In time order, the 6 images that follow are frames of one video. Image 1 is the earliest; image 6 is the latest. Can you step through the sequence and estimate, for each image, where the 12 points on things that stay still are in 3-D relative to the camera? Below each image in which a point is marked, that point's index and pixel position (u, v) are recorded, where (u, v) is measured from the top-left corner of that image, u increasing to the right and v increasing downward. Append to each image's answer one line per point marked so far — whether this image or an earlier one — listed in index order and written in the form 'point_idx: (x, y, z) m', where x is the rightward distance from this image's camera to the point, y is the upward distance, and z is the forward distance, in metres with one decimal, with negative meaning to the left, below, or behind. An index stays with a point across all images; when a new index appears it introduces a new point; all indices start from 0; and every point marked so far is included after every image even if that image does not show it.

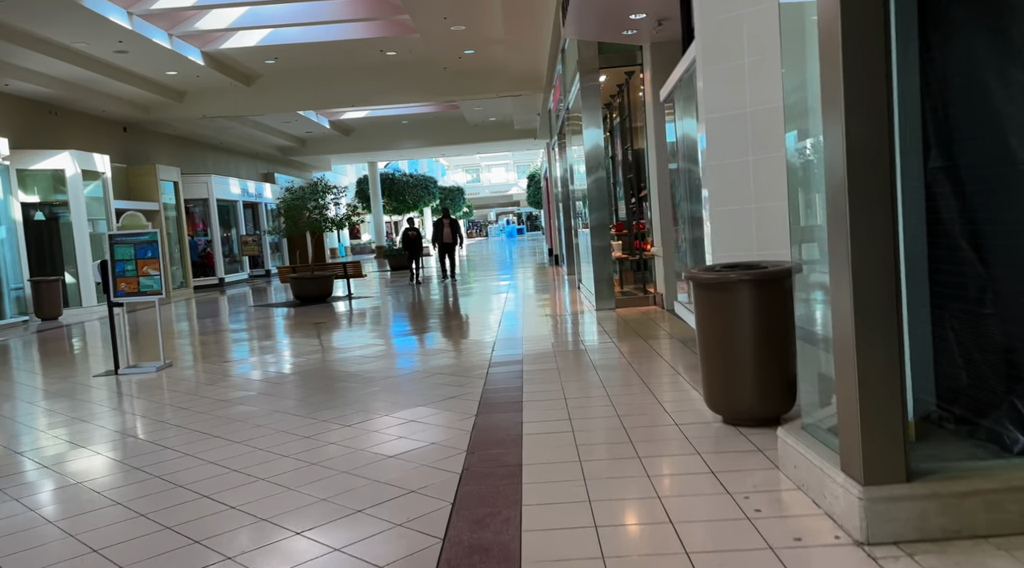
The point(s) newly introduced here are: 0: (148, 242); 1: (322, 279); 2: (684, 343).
0: (-3.3, +0.4, +7.0) m
1: (-3.4, +0.1, +13.9) m
2: (+1.5, -0.5, +7.1) m
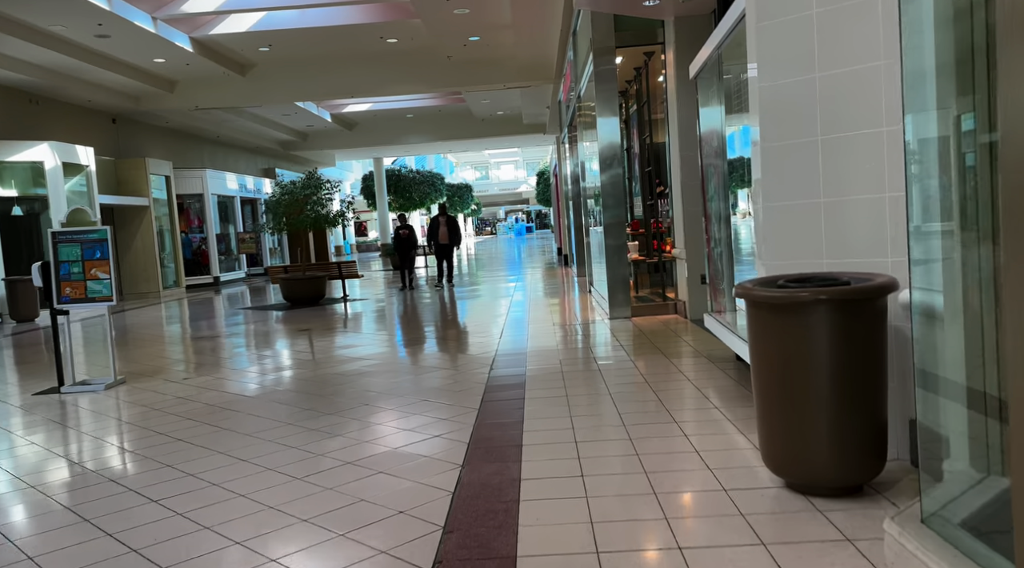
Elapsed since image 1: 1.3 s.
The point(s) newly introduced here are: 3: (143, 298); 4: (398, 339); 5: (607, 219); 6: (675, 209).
0: (-3.2, +0.3, +6.1) m
1: (-3.3, +0.1, +13.0) m
2: (+1.6, -0.6, +6.2) m
3: (-8.2, -0.3, +17.4) m
4: (-1.4, -0.6, +9.3) m
5: (+1.0, +0.7, +8.3) m
6: (+1.6, +0.7, +7.9) m
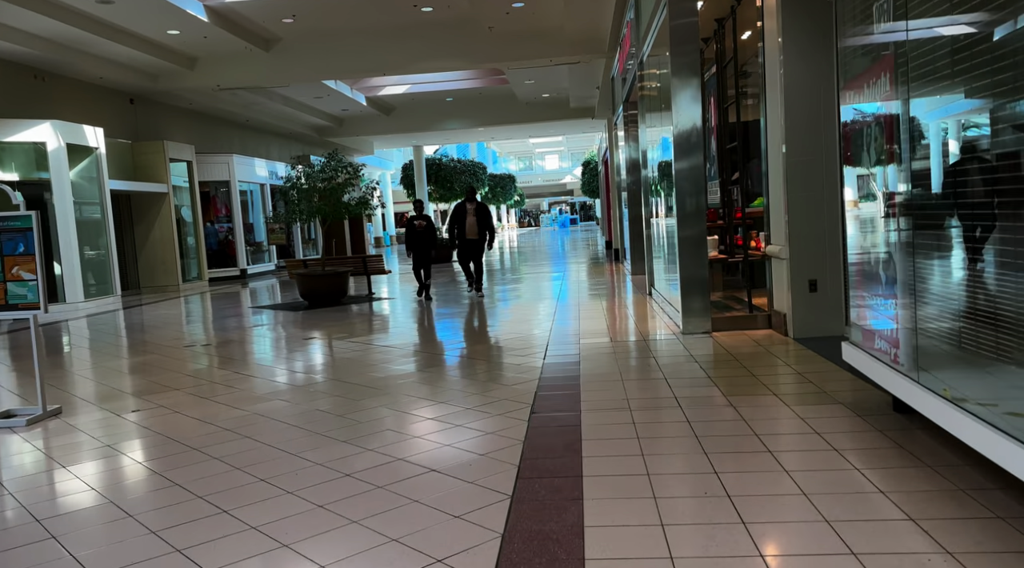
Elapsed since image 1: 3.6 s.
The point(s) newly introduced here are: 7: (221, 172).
0: (-2.9, +0.3, +4.7) m
1: (-2.6, +0.1, +11.6) m
2: (+1.8, -0.7, +4.5) m
3: (-7.3, -0.2, +16.2) m
4: (-0.9, -0.6, +7.8) m
5: (+1.4, +0.6, +6.6) m
6: (+2.0, +0.7, +6.2) m
7: (-7.1, +2.7, +19.1) m
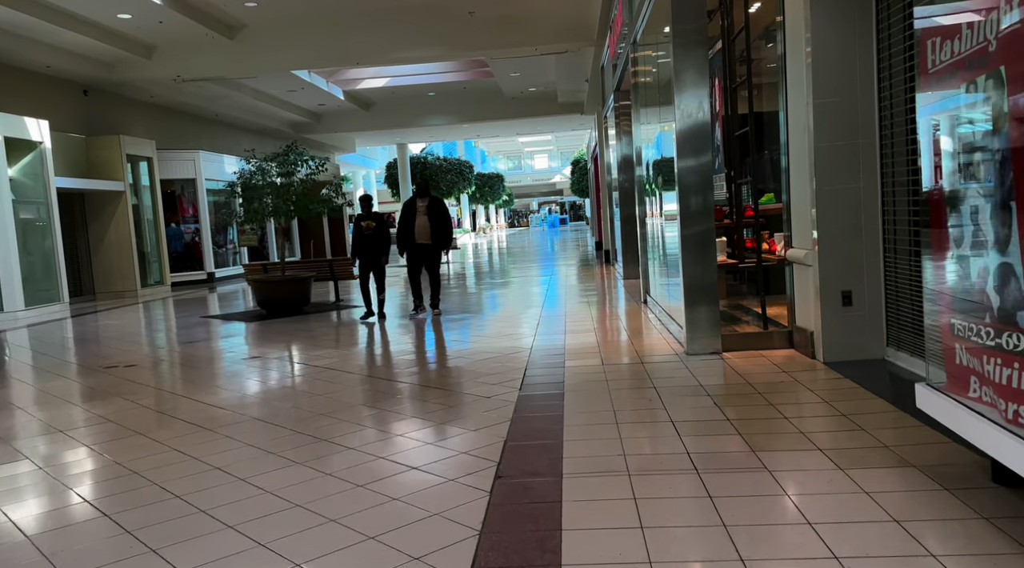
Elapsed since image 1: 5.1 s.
0: (-3.1, +0.2, +3.6) m
1: (-2.9, +0.1, +10.5) m
2: (+1.7, -0.7, +3.5) m
3: (-7.6, -0.3, +15.1) m
4: (-1.1, -0.7, +6.7) m
5: (+1.2, +0.6, +5.6) m
6: (+1.8, +0.6, +5.1) m
7: (-7.4, +2.6, +18.0) m
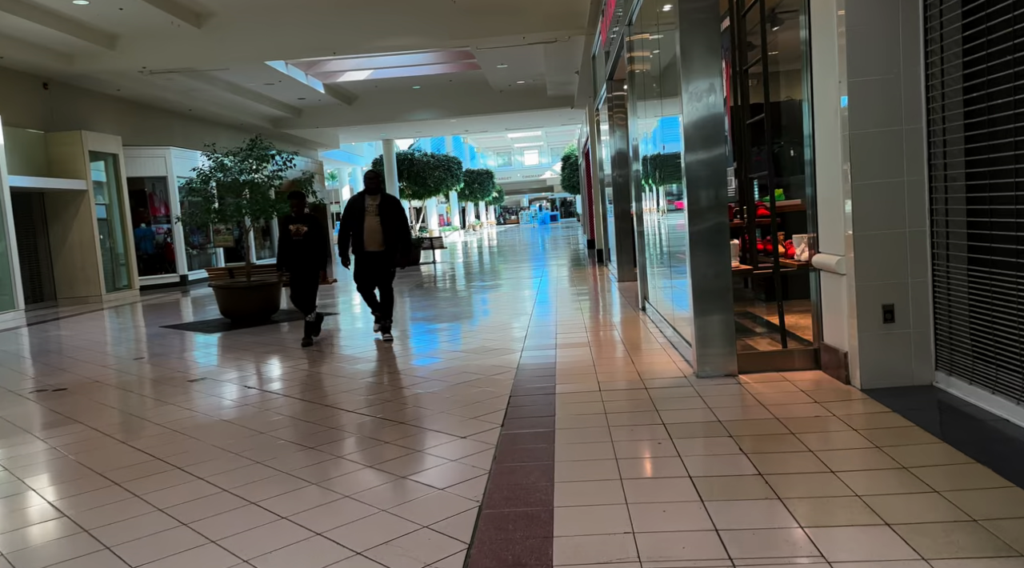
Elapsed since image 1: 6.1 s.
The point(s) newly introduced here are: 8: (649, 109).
0: (-3.2, +0.1, +2.8) m
1: (-3.1, 0.0, +9.7) m
2: (+1.6, -0.8, +2.7) m
3: (-7.8, -0.4, +14.3) m
4: (-1.2, -0.8, +5.9) m
5: (+1.1, +0.5, +4.8) m
6: (+1.7, +0.5, +4.4) m
7: (-7.7, +2.5, +17.1) m
8: (+1.3, +1.7, +7.4) m
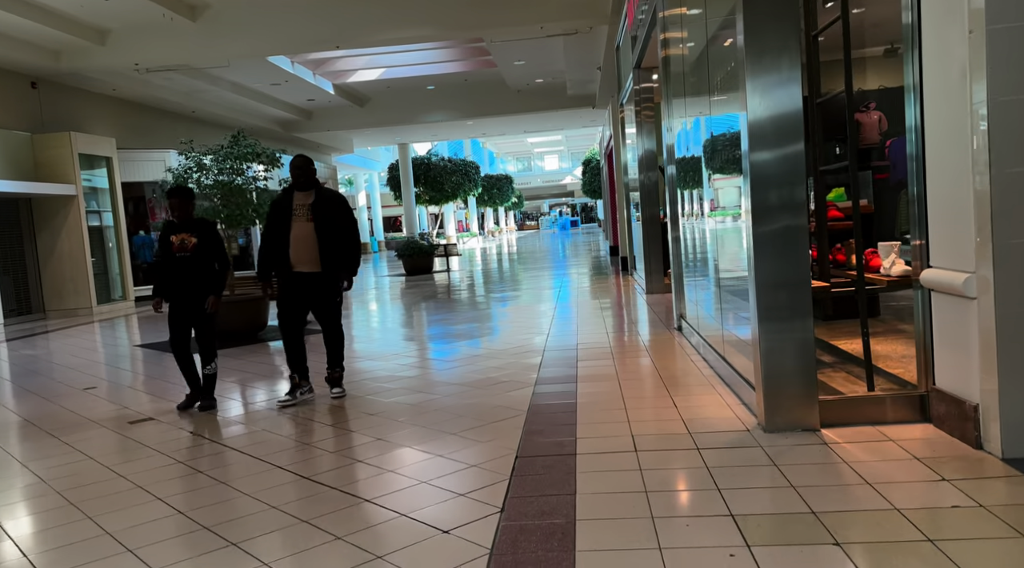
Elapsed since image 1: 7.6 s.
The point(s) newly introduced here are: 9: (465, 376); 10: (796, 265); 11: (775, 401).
0: (-3.2, 0.0, +1.8) m
1: (-2.9, -0.2, +8.7) m
2: (+1.6, -0.9, +1.6) m
3: (-7.5, -0.6, +13.4) m
4: (-1.2, -0.9, +4.9) m
5: (+1.2, +0.4, +3.7) m
6: (+1.7, +0.4, +3.3) m
7: (-7.3, +2.3, +16.3) m
8: (+1.4, +1.6, +6.3) m
9: (-0.4, -0.8, +5.8) m
10: (+1.3, +0.1, +3.7) m
11: (+1.2, -0.5, +3.7) m
